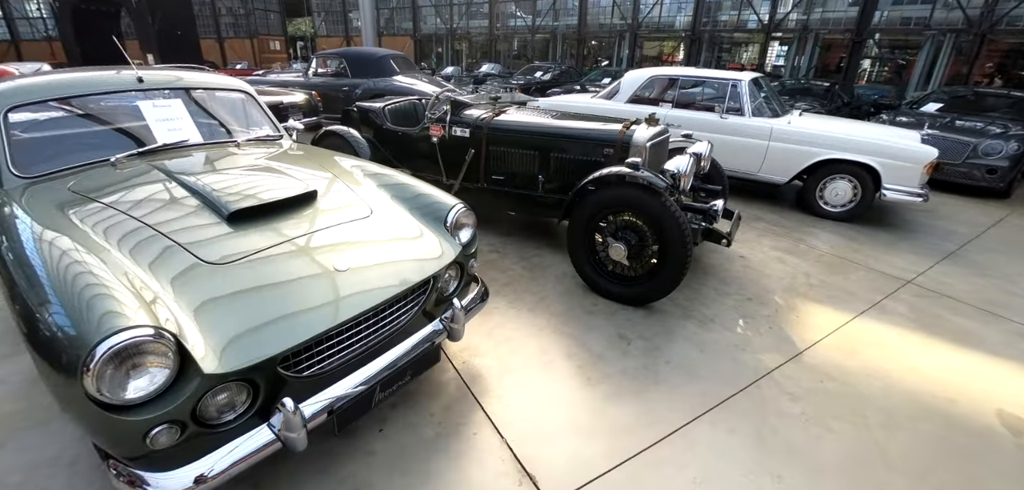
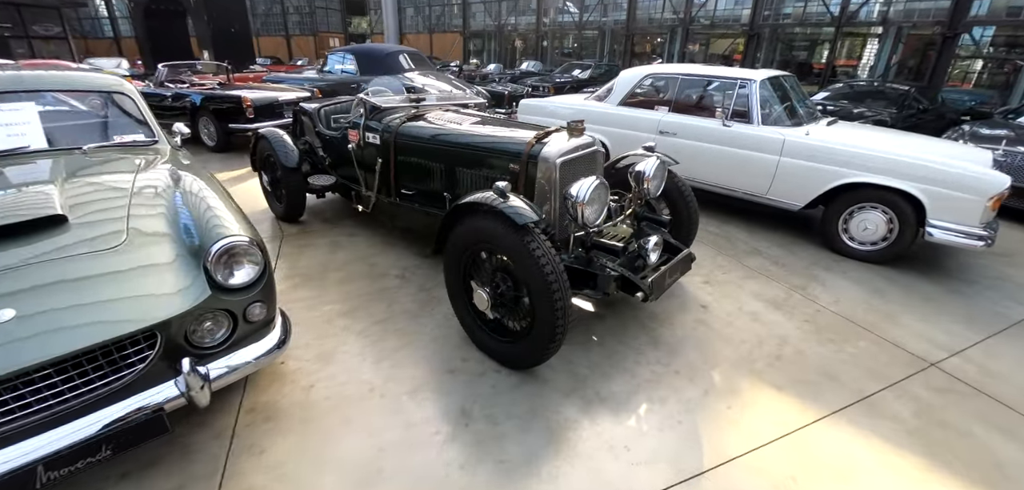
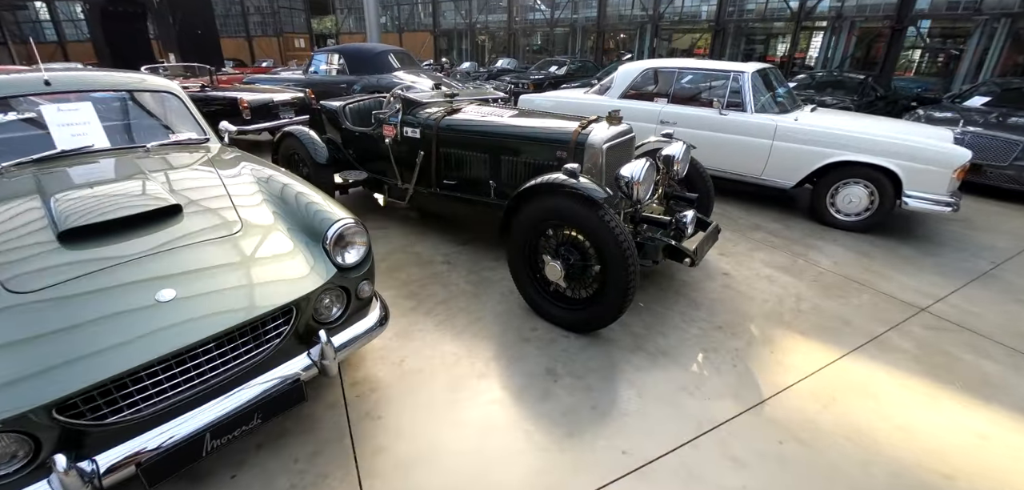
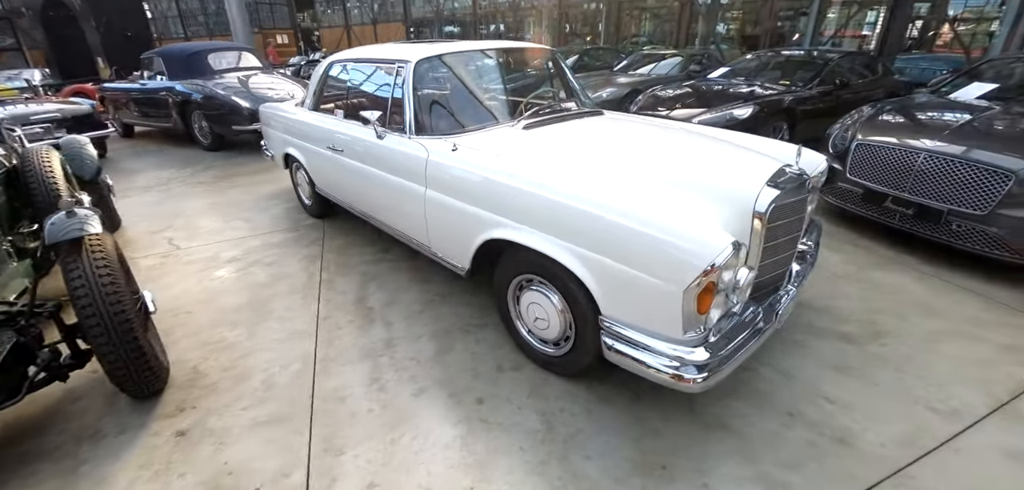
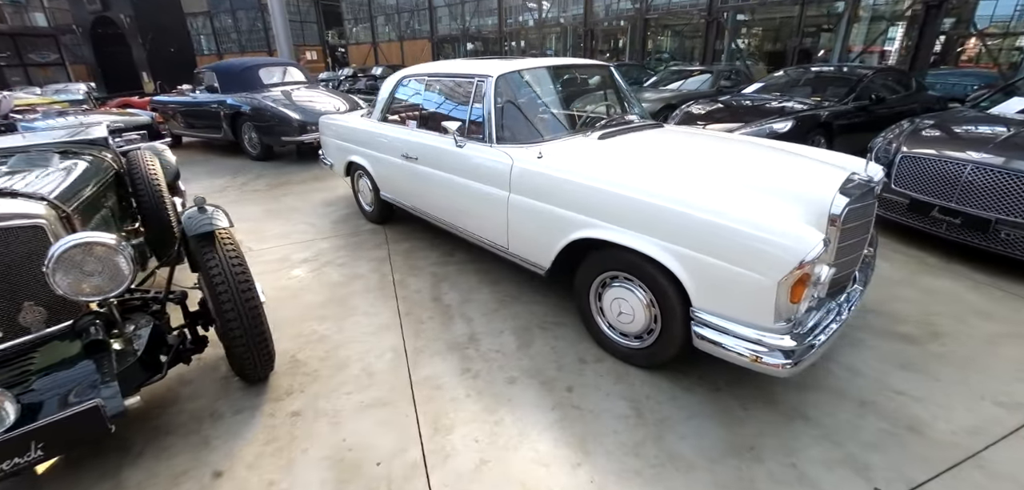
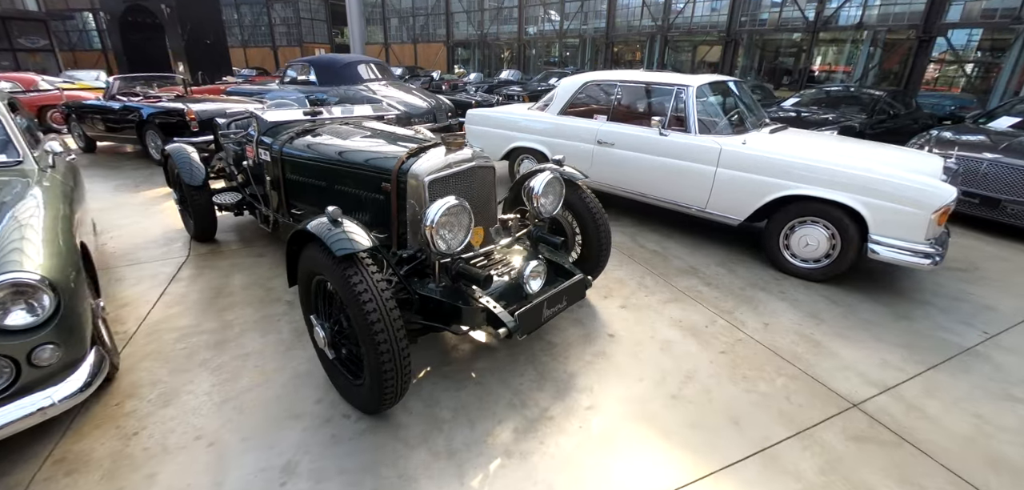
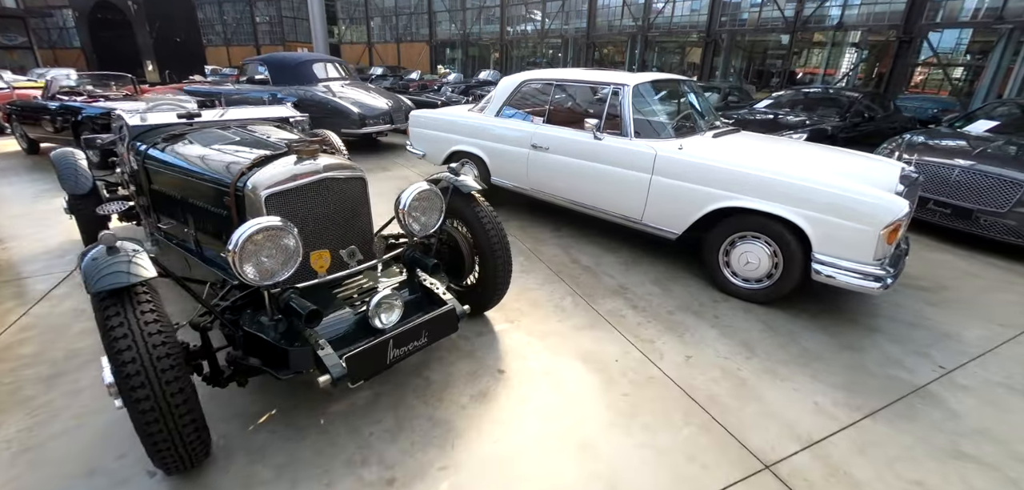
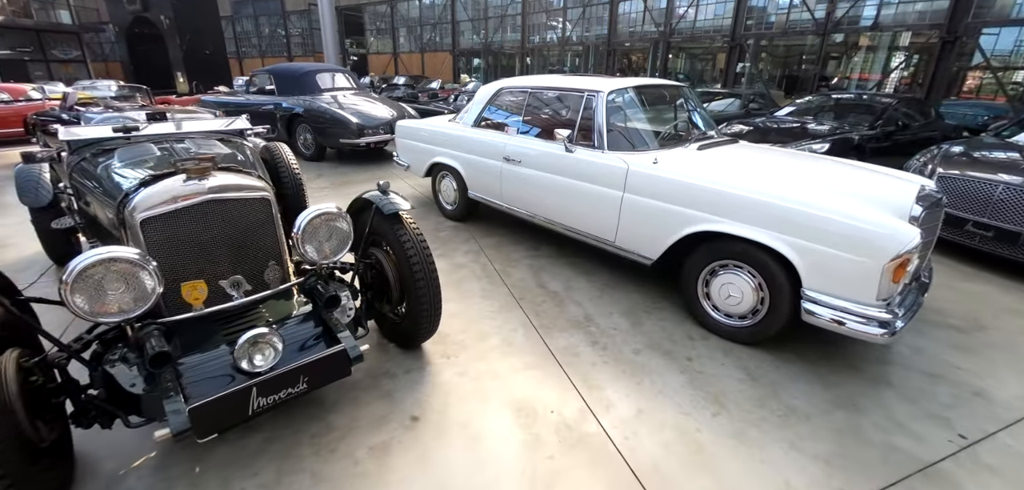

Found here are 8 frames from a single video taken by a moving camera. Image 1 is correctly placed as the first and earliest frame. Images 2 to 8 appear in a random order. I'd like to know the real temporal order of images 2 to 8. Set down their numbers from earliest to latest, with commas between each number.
3, 2, 6, 7, 8, 5, 4
